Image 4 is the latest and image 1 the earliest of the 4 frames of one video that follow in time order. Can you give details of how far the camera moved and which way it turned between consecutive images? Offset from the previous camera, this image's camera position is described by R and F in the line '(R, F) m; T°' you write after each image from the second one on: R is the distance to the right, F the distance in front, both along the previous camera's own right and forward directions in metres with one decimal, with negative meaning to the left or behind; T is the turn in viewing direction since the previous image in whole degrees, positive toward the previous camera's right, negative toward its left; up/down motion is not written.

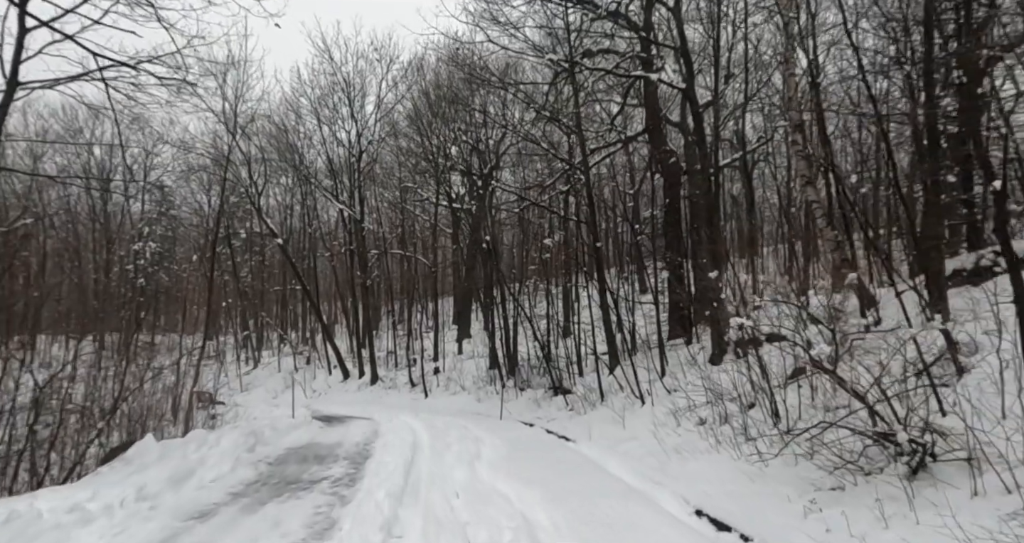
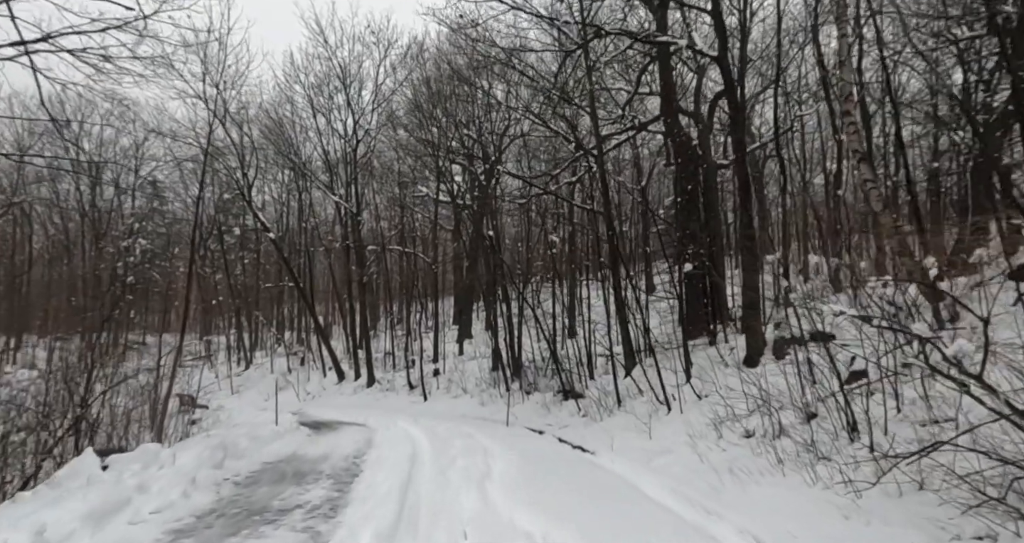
(-0.1, +1.1) m; 0°
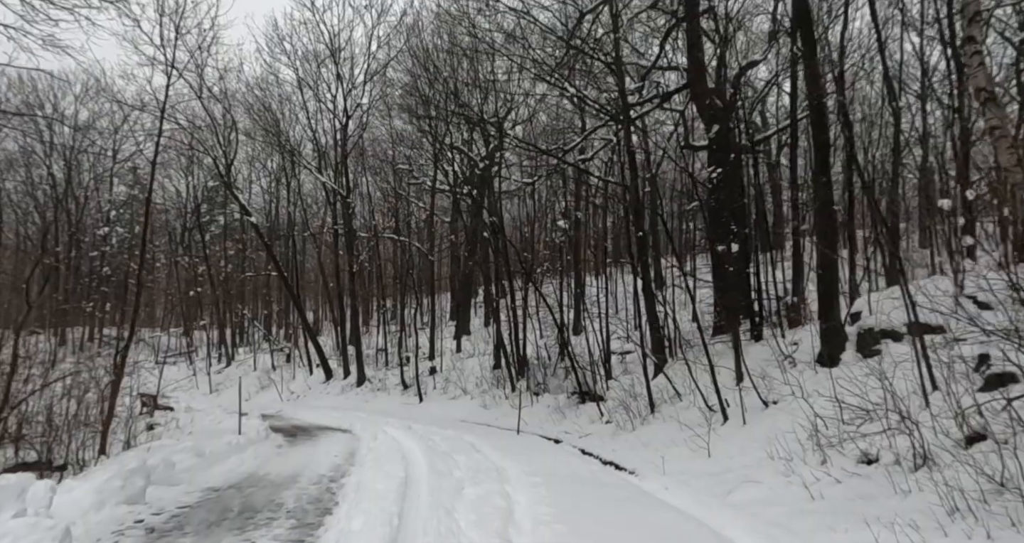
(-0.3, +1.7) m; 0°
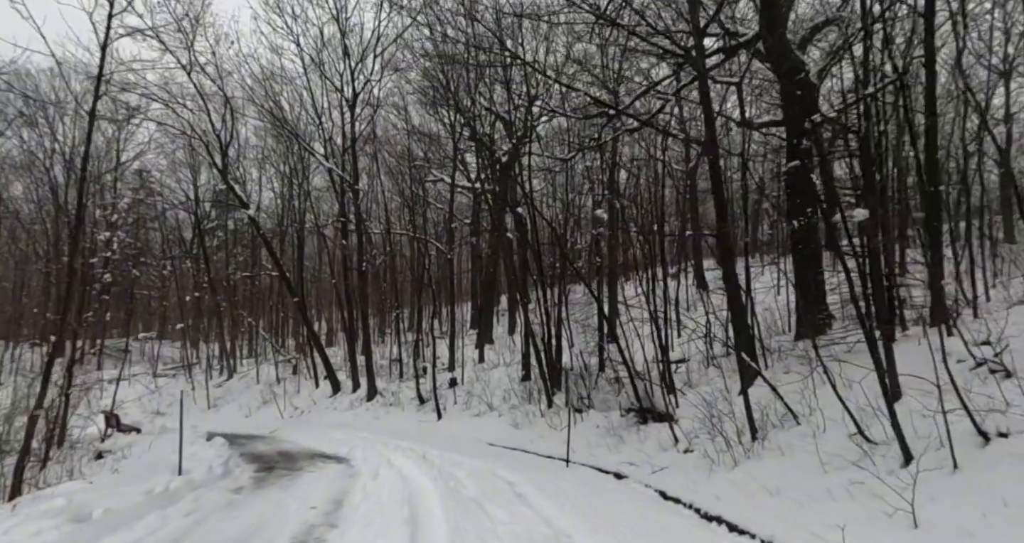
(-0.3, +2.4) m; -2°
